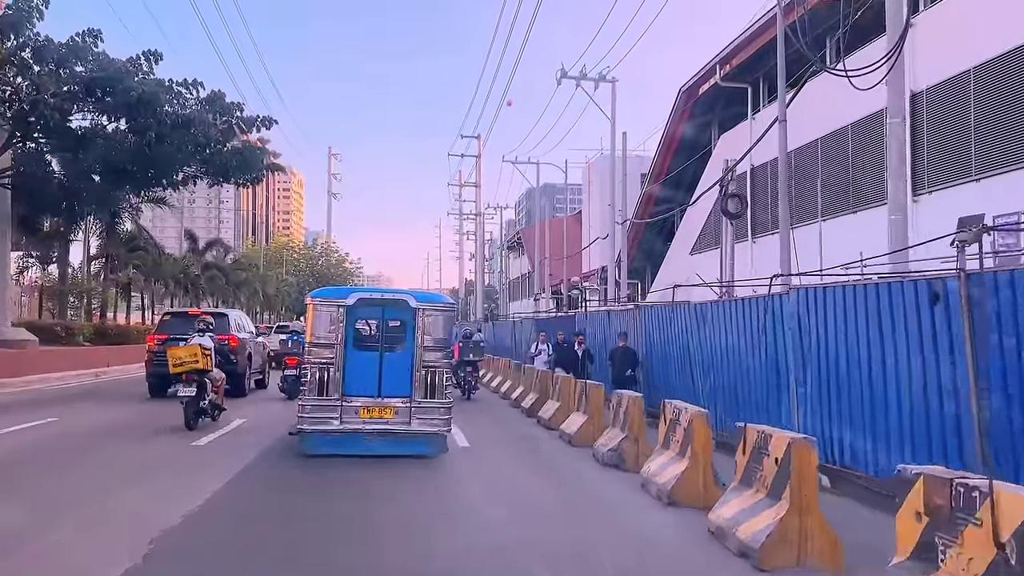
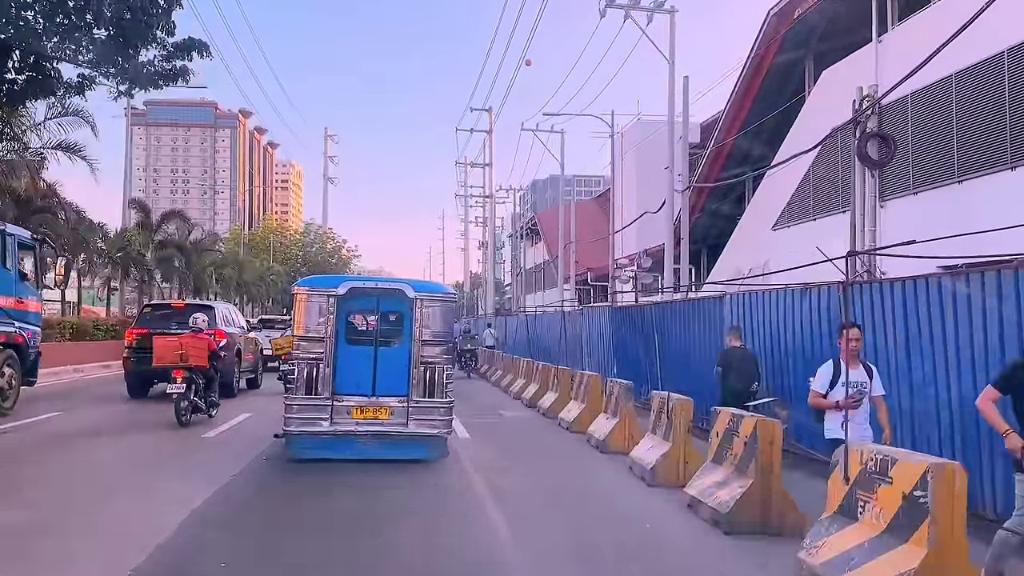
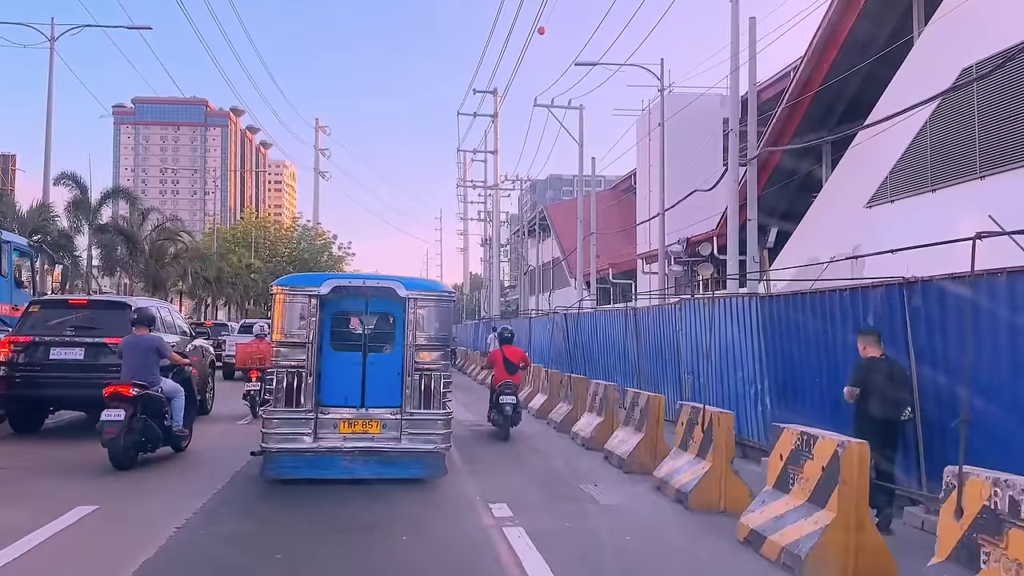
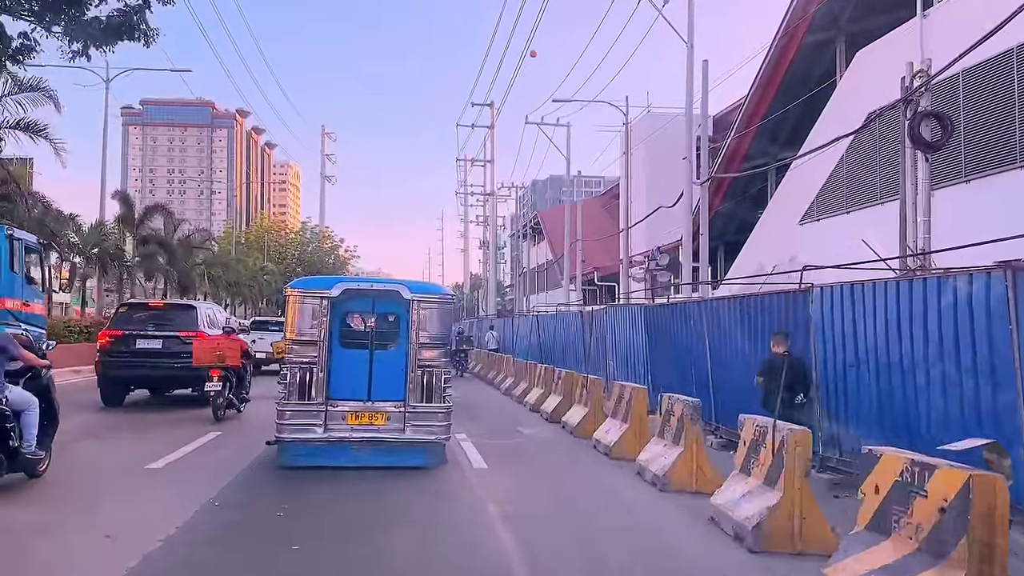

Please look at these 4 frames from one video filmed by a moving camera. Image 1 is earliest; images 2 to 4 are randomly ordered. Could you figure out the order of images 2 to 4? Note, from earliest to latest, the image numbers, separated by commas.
2, 4, 3
